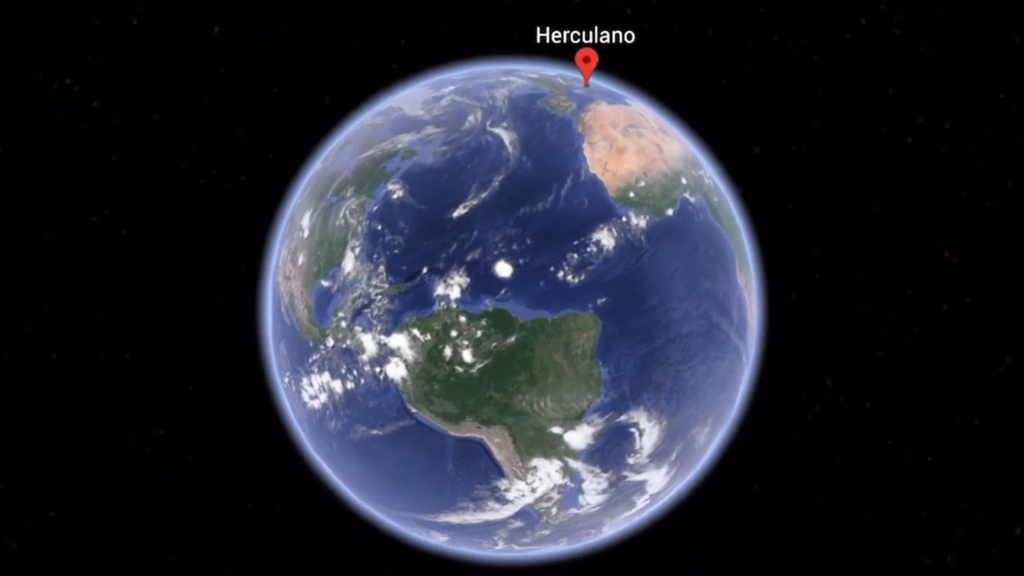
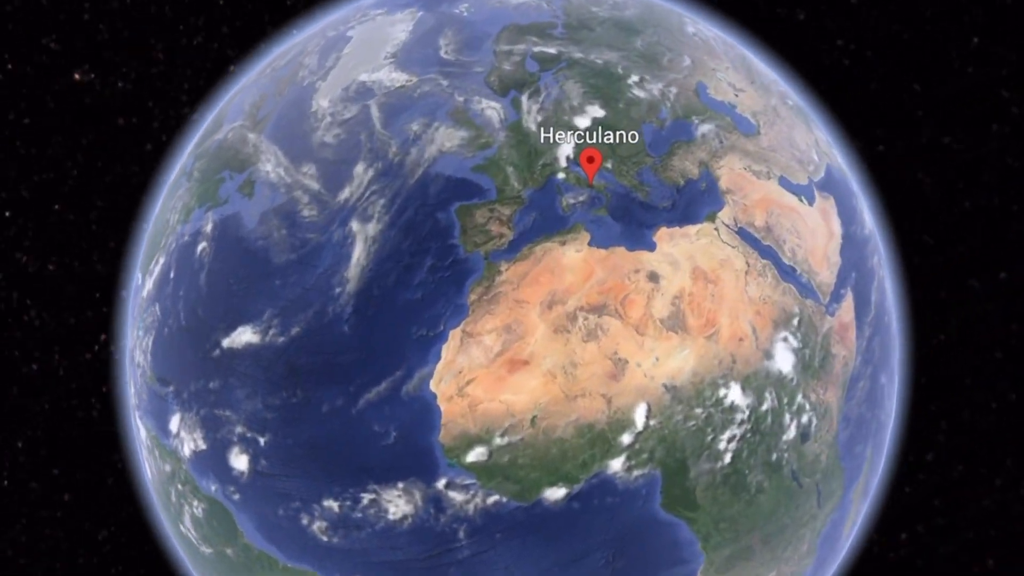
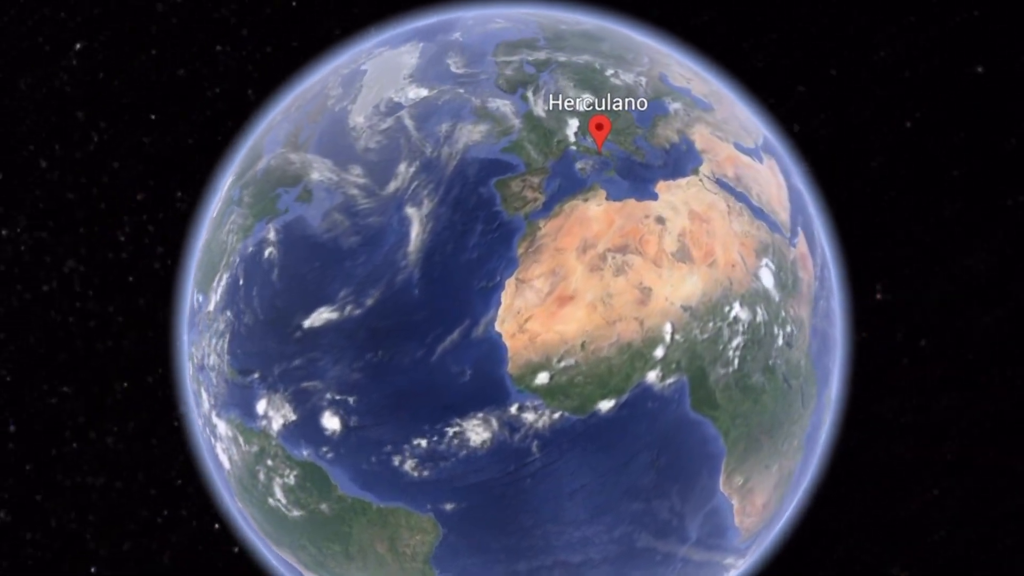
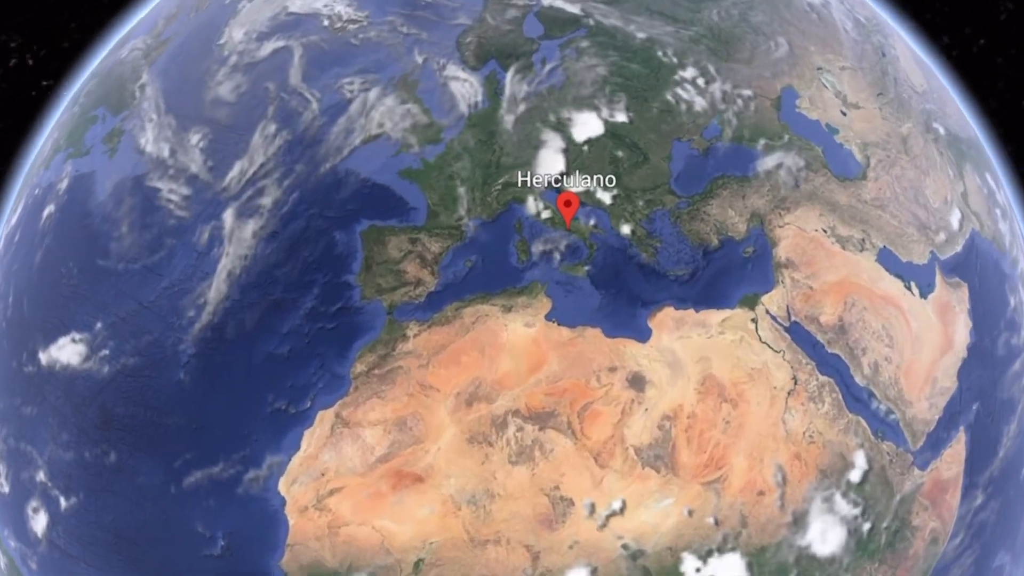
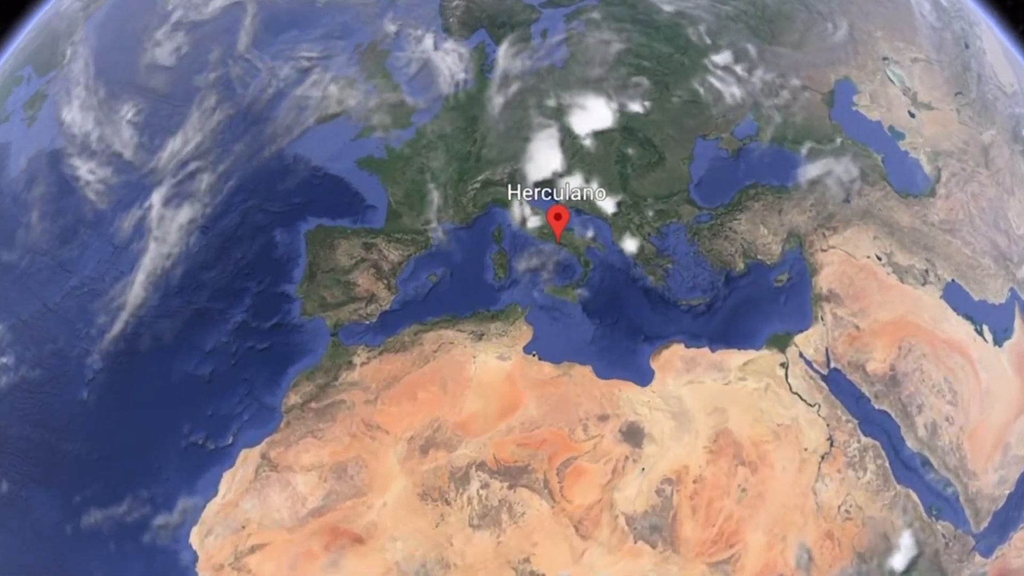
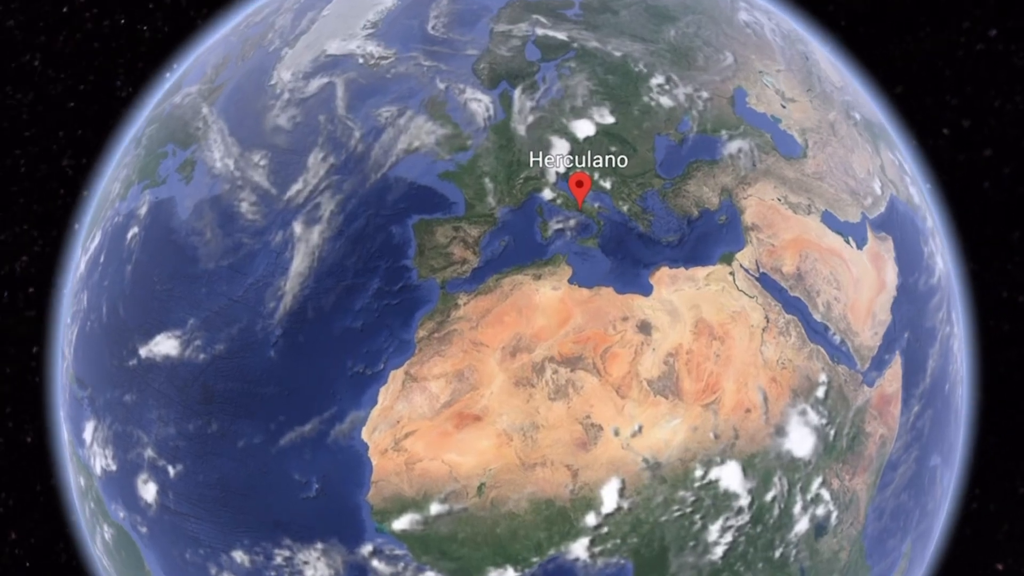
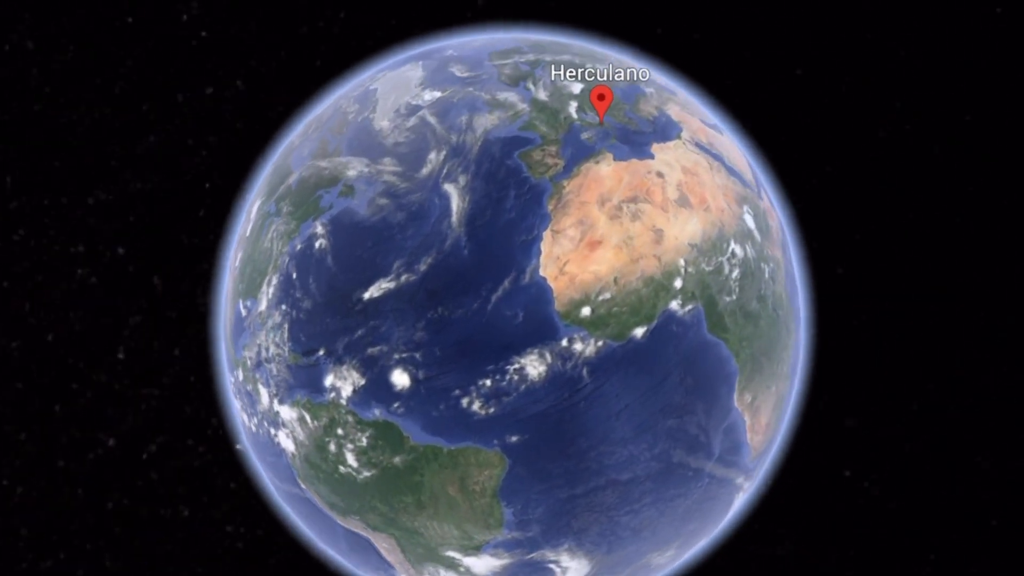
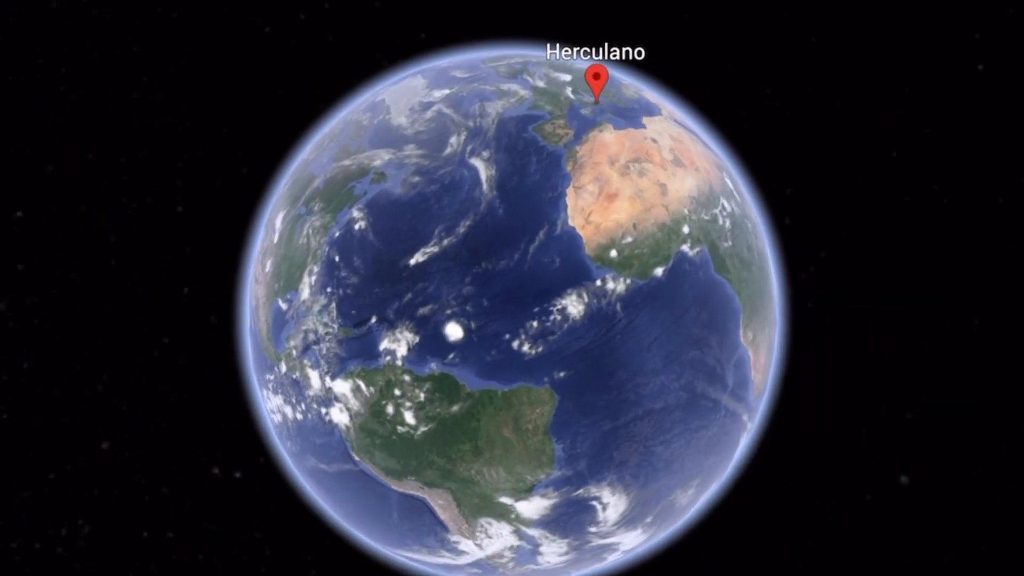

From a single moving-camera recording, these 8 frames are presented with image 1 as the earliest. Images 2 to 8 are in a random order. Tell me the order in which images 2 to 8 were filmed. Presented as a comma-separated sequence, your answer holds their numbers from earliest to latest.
8, 7, 3, 2, 6, 4, 5
